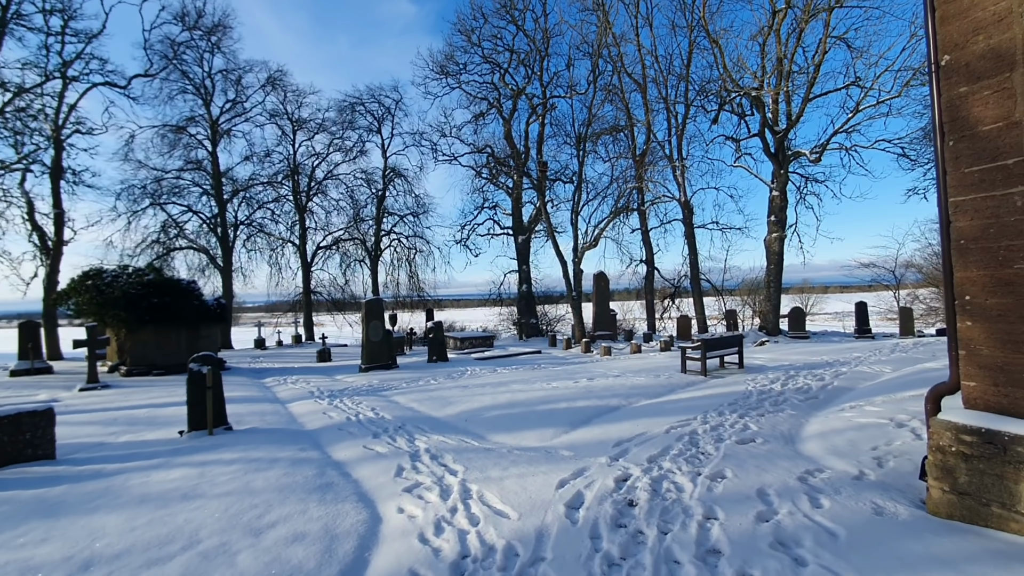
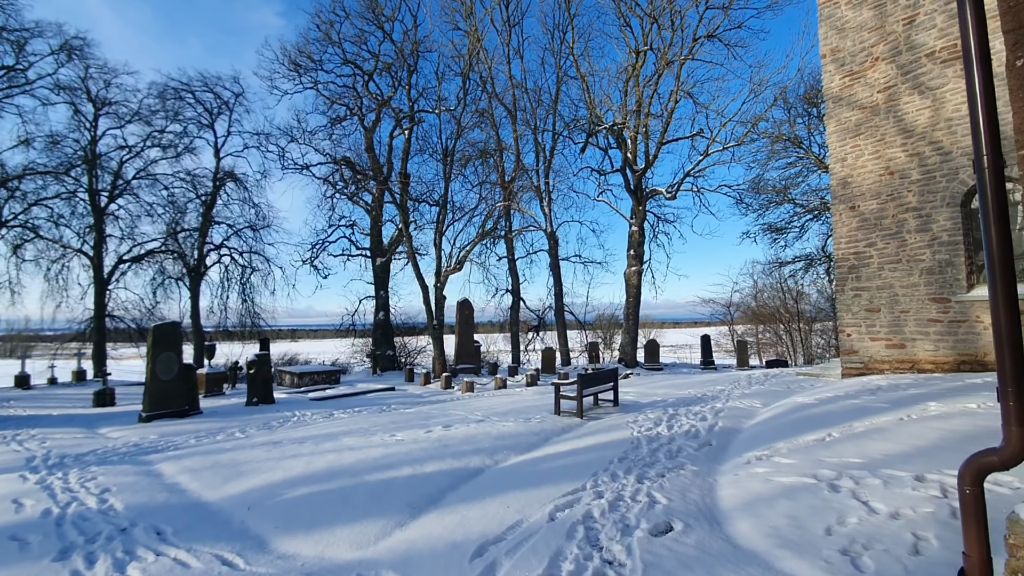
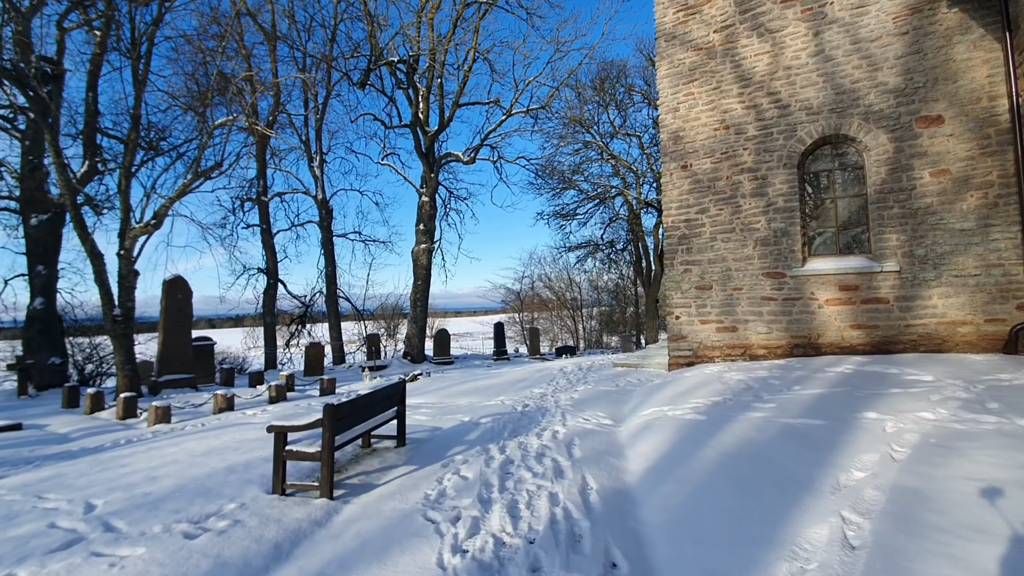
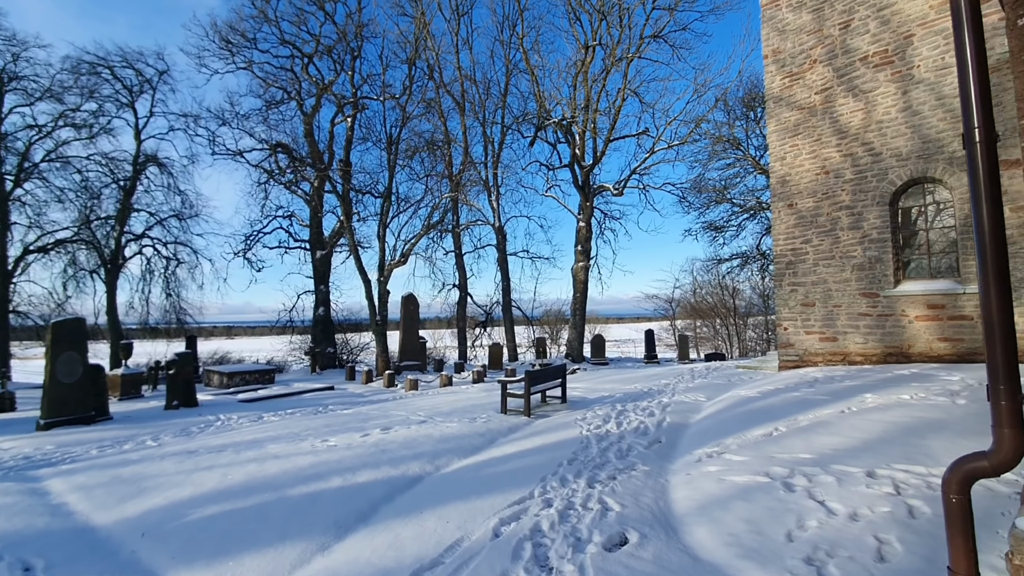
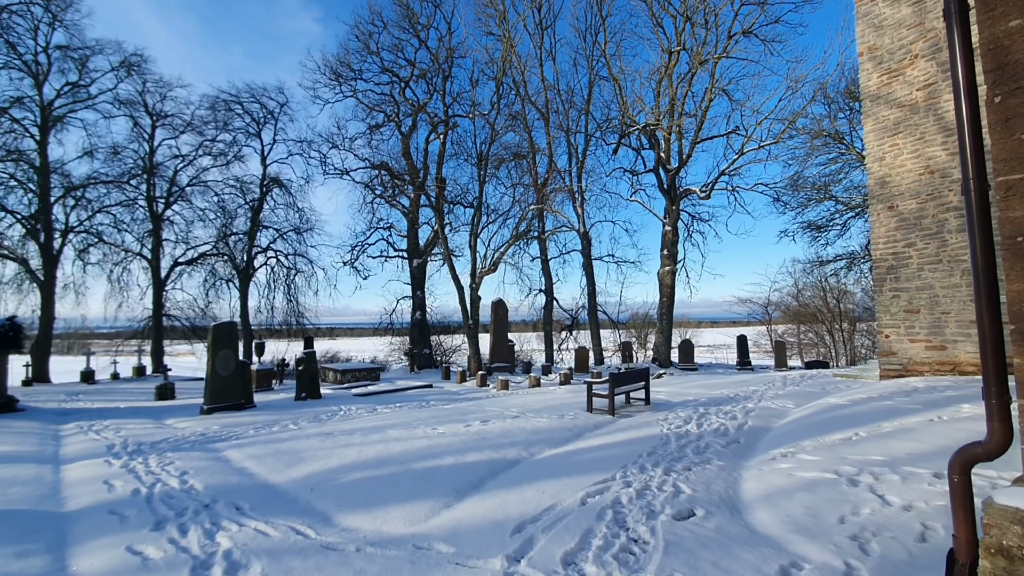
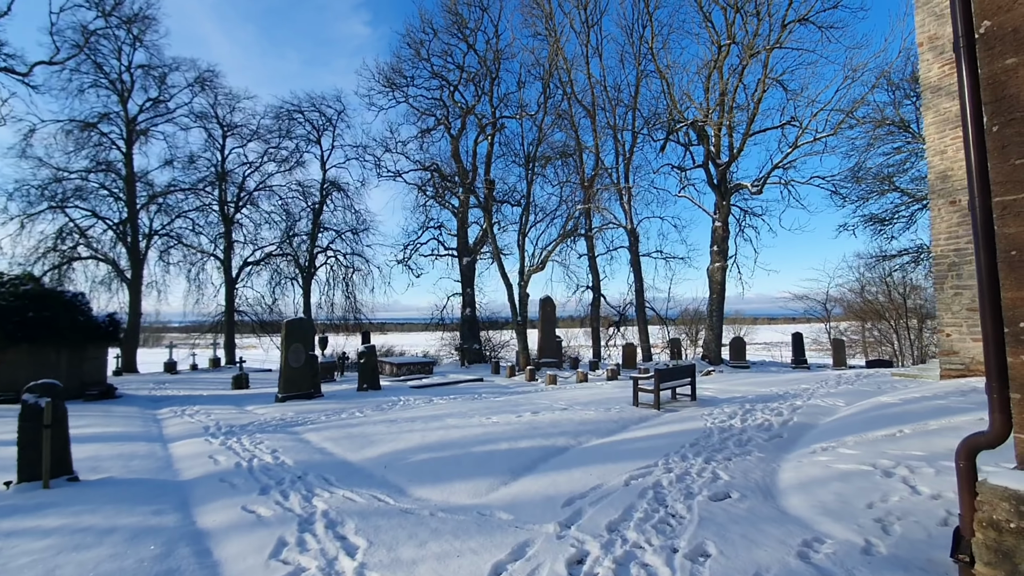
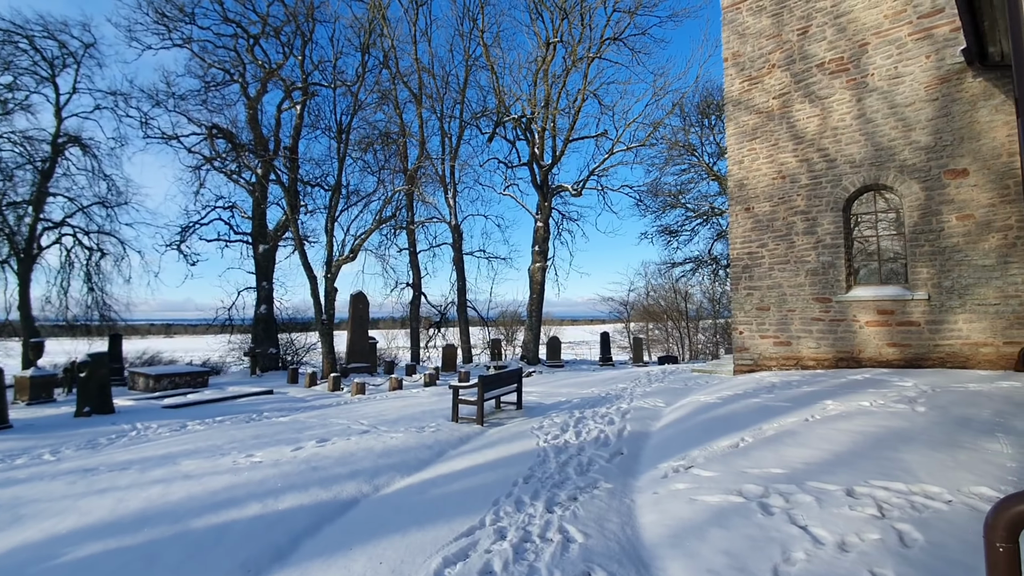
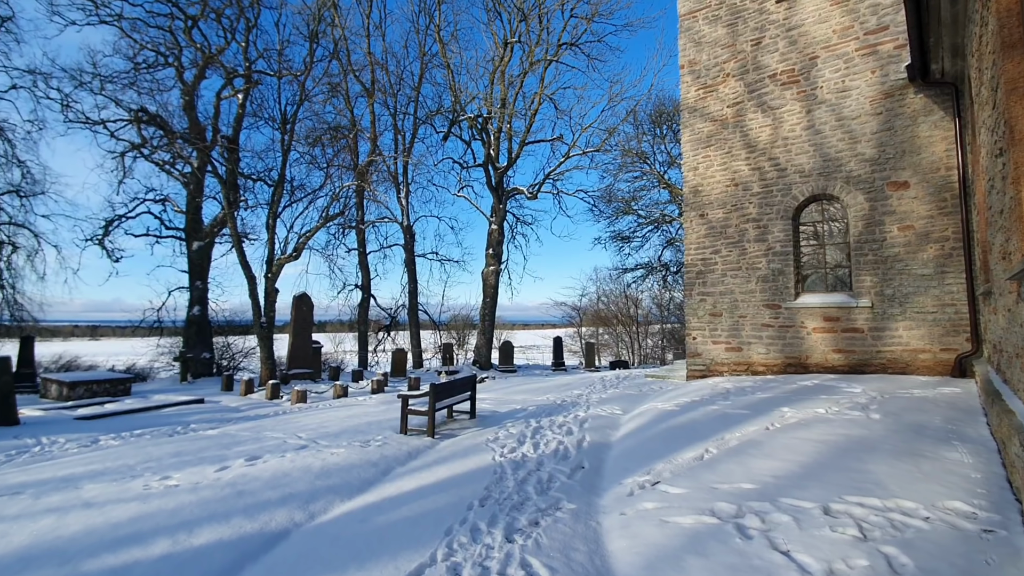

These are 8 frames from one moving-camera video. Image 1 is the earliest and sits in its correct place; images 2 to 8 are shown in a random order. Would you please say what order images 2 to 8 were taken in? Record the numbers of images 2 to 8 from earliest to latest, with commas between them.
6, 5, 2, 4, 7, 8, 3
